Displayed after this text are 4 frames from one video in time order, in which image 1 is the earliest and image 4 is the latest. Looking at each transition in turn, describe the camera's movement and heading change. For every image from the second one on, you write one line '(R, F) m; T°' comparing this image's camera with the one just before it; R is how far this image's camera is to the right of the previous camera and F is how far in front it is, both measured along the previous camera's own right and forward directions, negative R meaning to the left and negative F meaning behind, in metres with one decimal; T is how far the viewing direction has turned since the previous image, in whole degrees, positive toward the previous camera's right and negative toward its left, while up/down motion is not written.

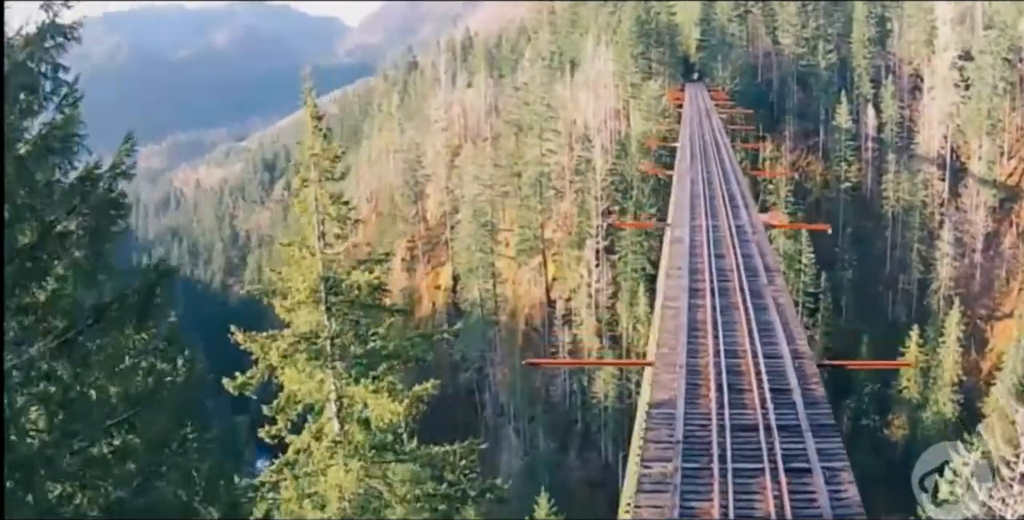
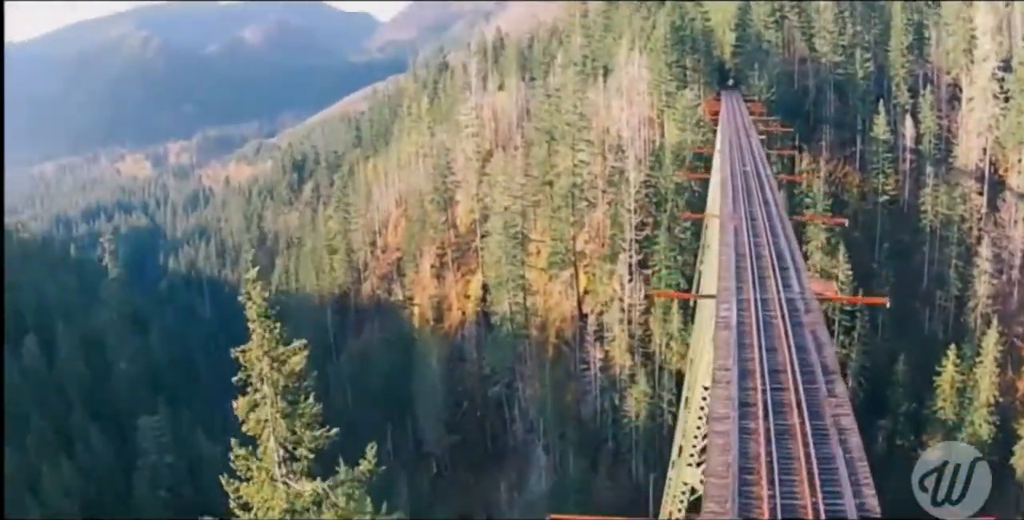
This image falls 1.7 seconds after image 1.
(-0.2, +0.3) m; -1°
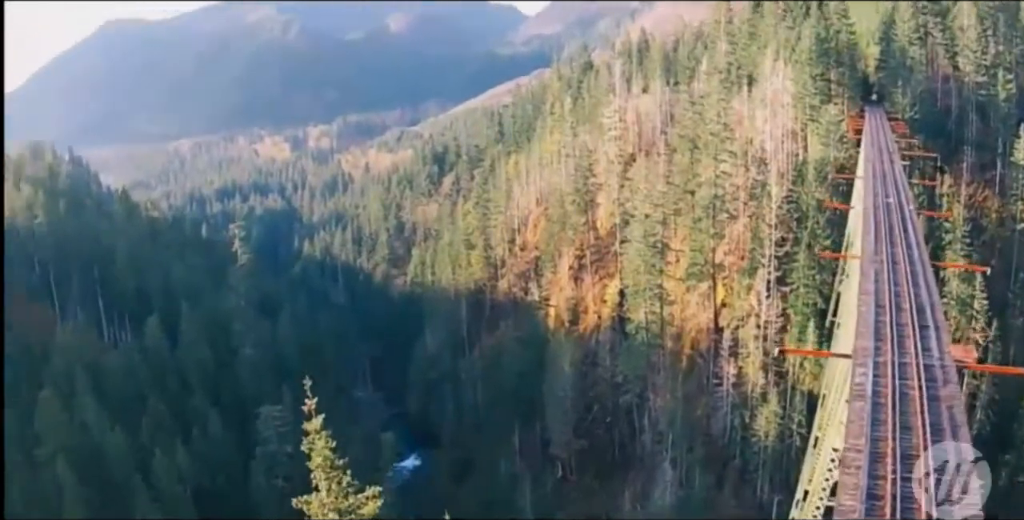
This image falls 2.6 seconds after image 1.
(-0.6, 0.0) m; -4°
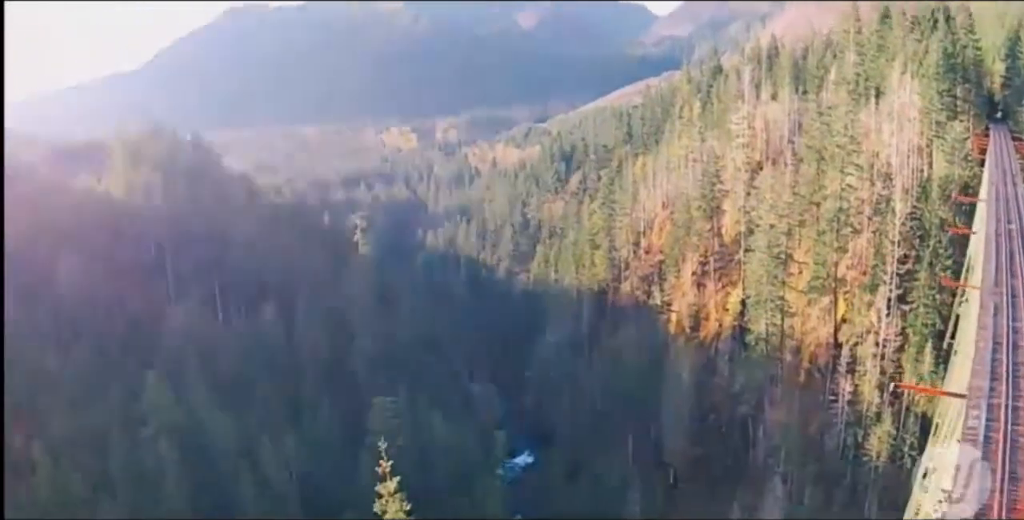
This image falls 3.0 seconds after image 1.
(+0.4, 0.0) m; -6°
